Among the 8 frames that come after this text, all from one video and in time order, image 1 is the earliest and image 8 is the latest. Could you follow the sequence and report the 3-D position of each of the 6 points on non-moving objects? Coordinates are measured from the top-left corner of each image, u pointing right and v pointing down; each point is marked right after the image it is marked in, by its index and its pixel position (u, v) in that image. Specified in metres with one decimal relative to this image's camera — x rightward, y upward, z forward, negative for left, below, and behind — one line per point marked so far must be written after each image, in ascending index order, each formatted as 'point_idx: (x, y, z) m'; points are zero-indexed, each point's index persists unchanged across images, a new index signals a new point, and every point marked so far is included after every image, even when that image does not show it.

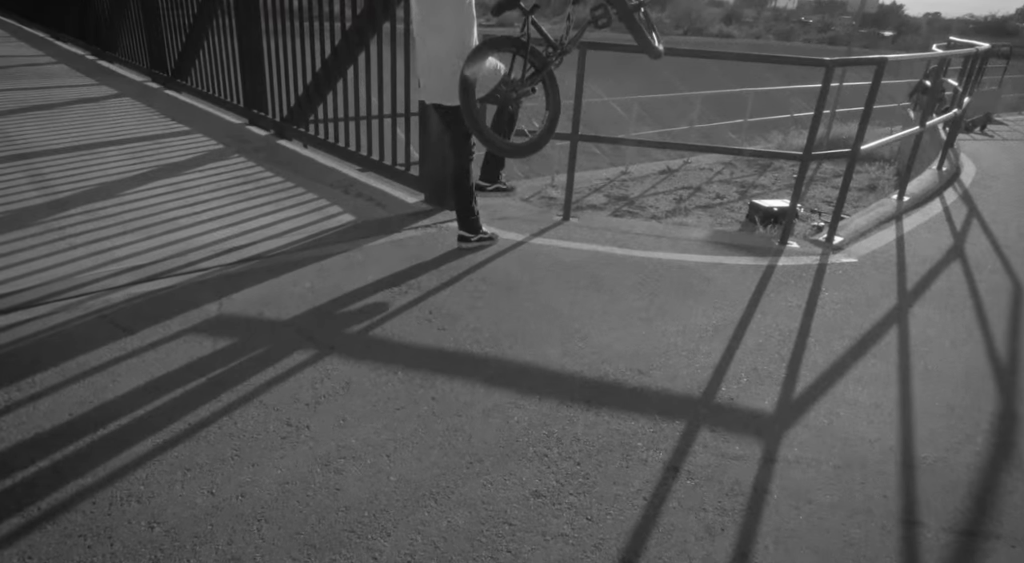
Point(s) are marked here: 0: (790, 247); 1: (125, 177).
0: (+1.8, +0.2, +4.3) m
1: (-2.7, +0.7, +4.6) m
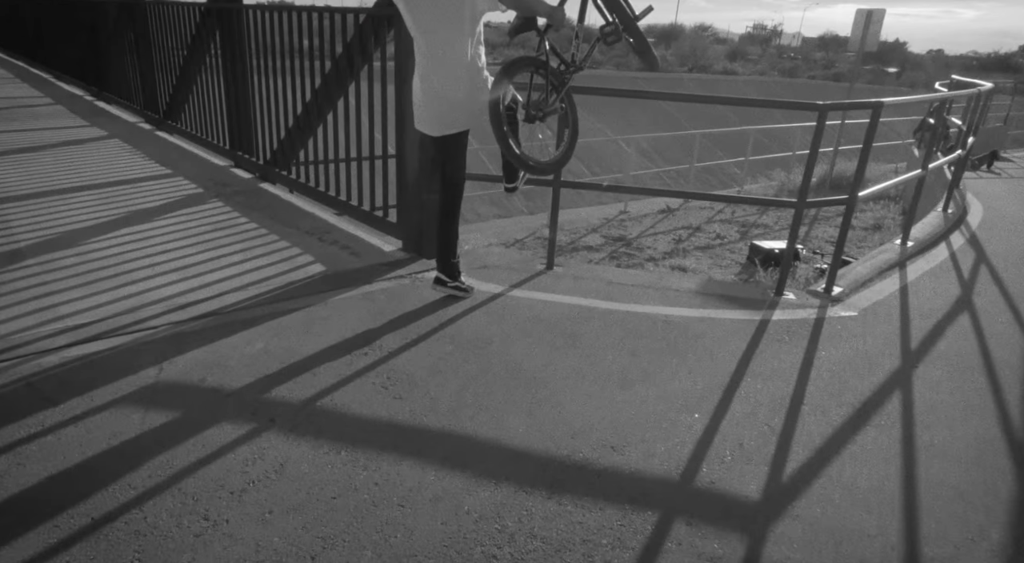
0: (+1.7, -0.1, +4.0) m
1: (-2.8, +0.4, +4.4) m
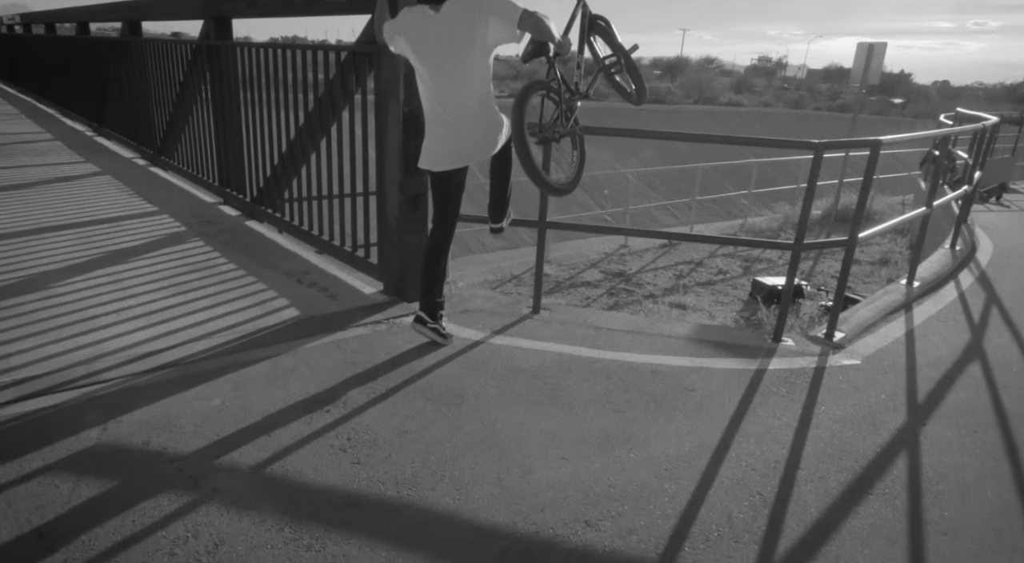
0: (+1.6, -0.4, +3.8) m
1: (-2.9, +0.1, +4.3) m
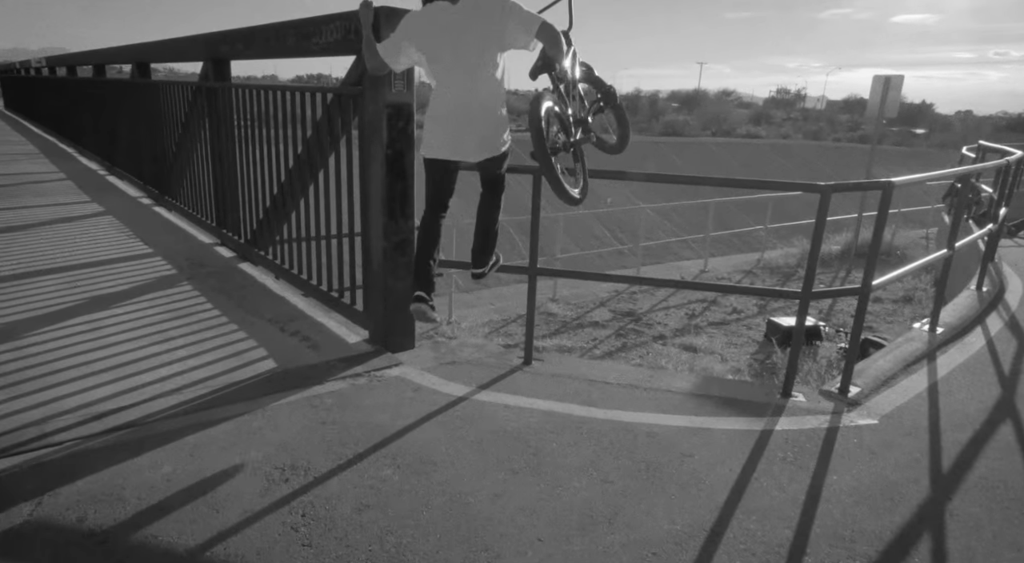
0: (+1.5, -0.6, +3.5) m
1: (-3.0, -0.2, +4.1) m
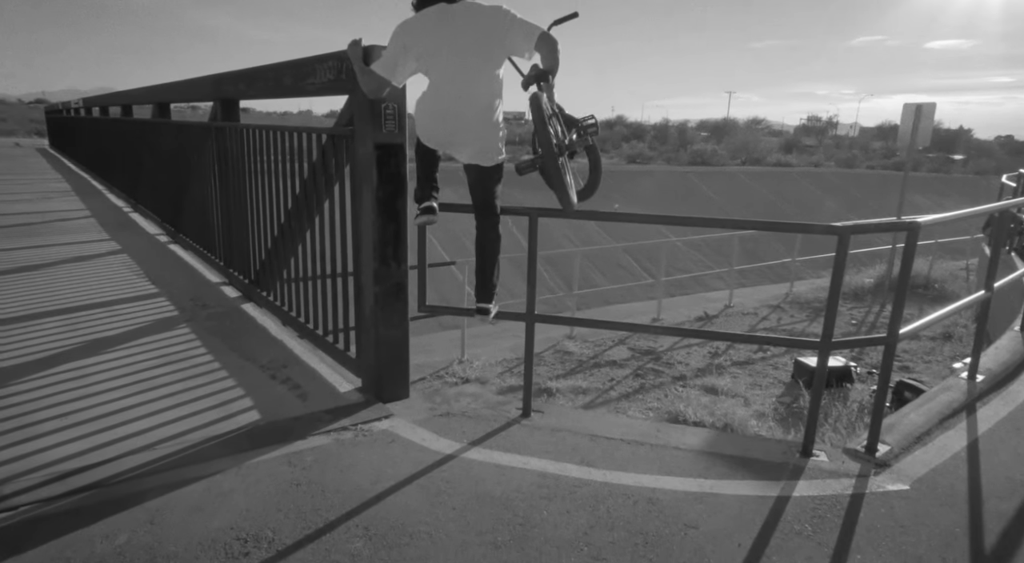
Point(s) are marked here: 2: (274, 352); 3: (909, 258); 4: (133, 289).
0: (+1.5, -0.9, +3.2) m
1: (-3.0, -0.5, +4.0) m
2: (-1.6, -0.5, +4.4) m
3: (+1.9, +0.1, +3.1) m
4: (-3.4, -0.1, +5.9) m
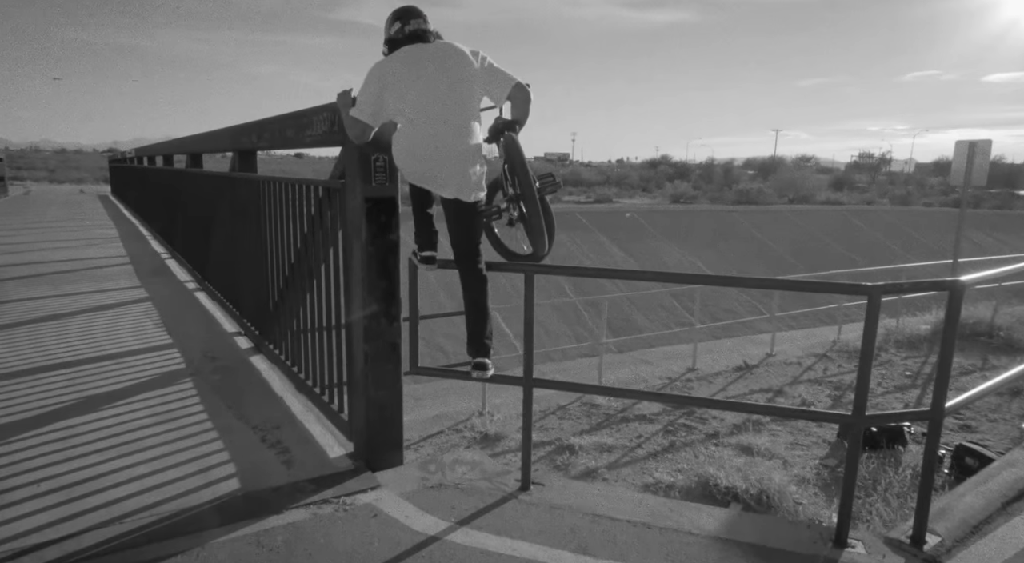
0: (+1.4, -1.2, +2.8) m
1: (-3.0, -0.8, +4.0) m
2: (-1.6, -0.8, +4.2) m
3: (+1.8, -0.2, +2.7) m
4: (-3.2, -0.5, +5.9) m
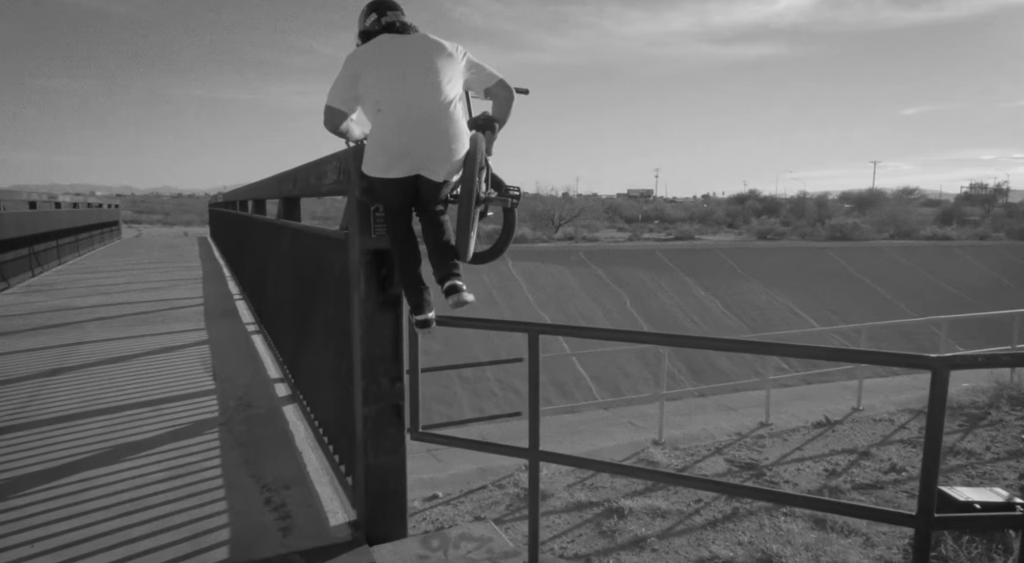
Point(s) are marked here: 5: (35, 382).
0: (+1.4, -1.4, +2.2) m
1: (-2.8, -1.1, +4.0) m
2: (-1.4, -1.1, +4.0) m
3: (+1.7, -0.4, +2.1) m
4: (-2.9, -0.9, +5.9) m
5: (-4.2, -0.9, +5.8) m
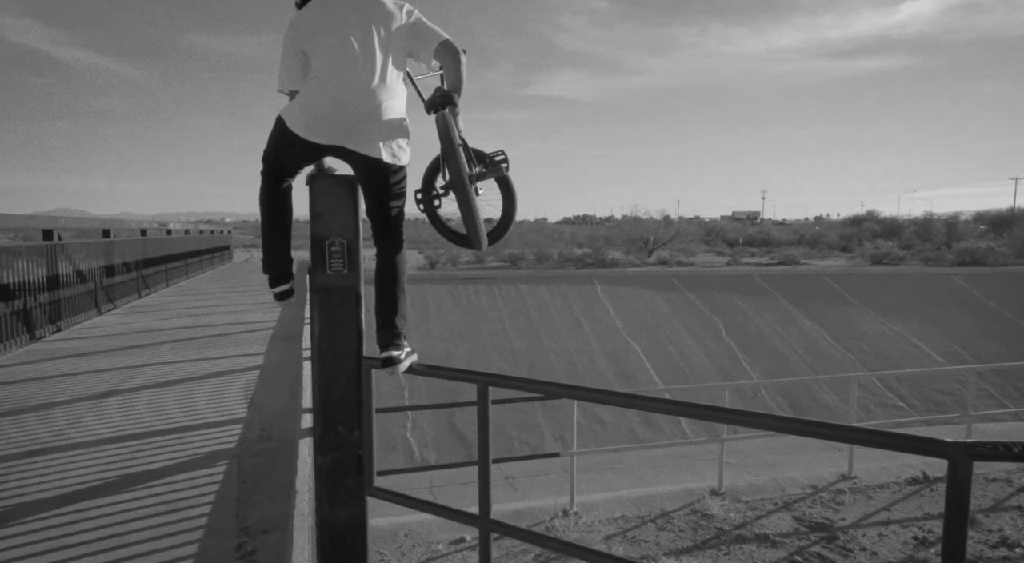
0: (+1.1, -1.5, +1.6) m
1: (-2.8, -1.3, +4.0) m
2: (-1.4, -1.3, +3.9) m
3: (+1.4, -0.5, +1.5) m
4: (-2.6, -1.2, +5.9) m
5: (-3.9, -1.1, +6.1) m
